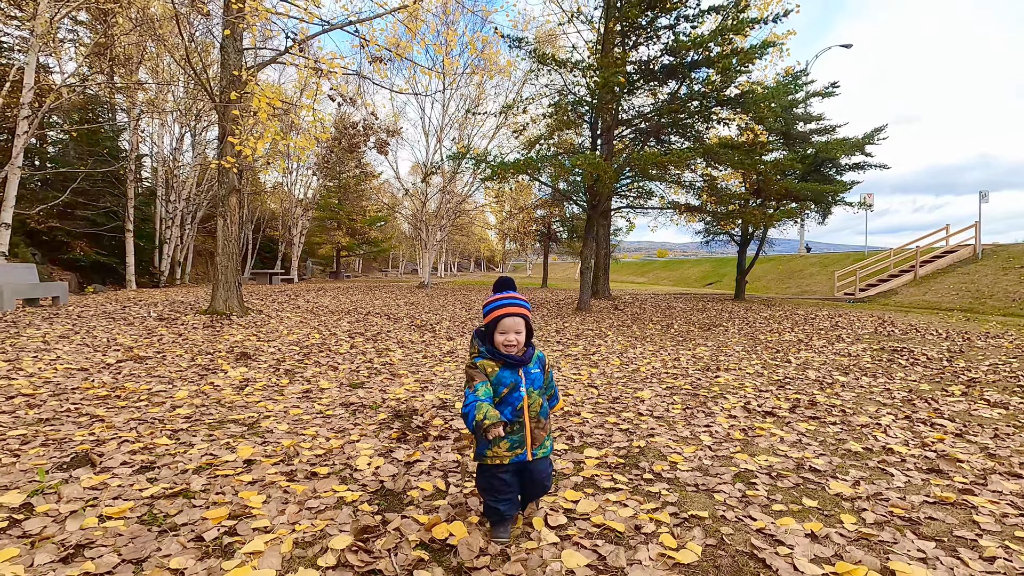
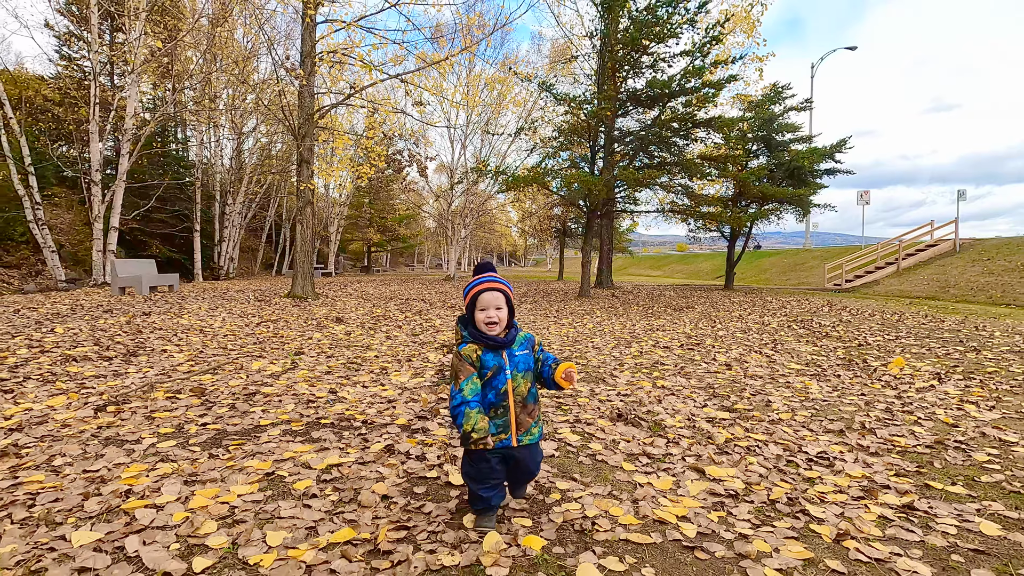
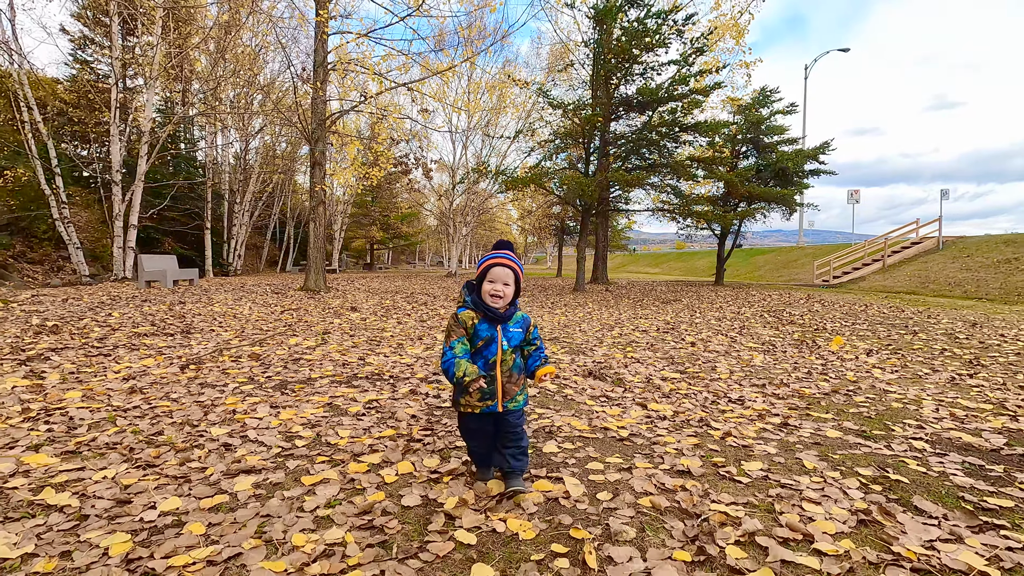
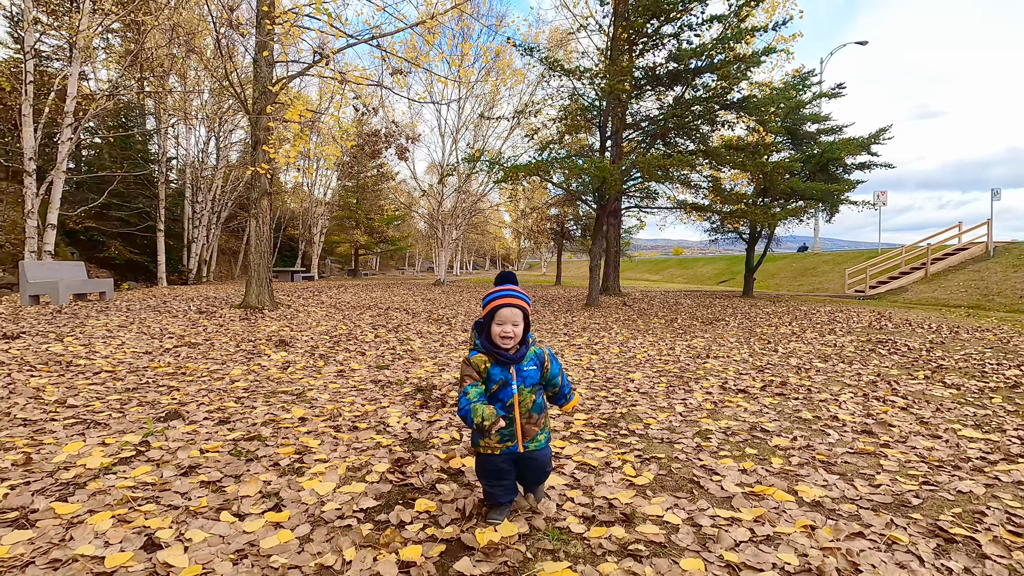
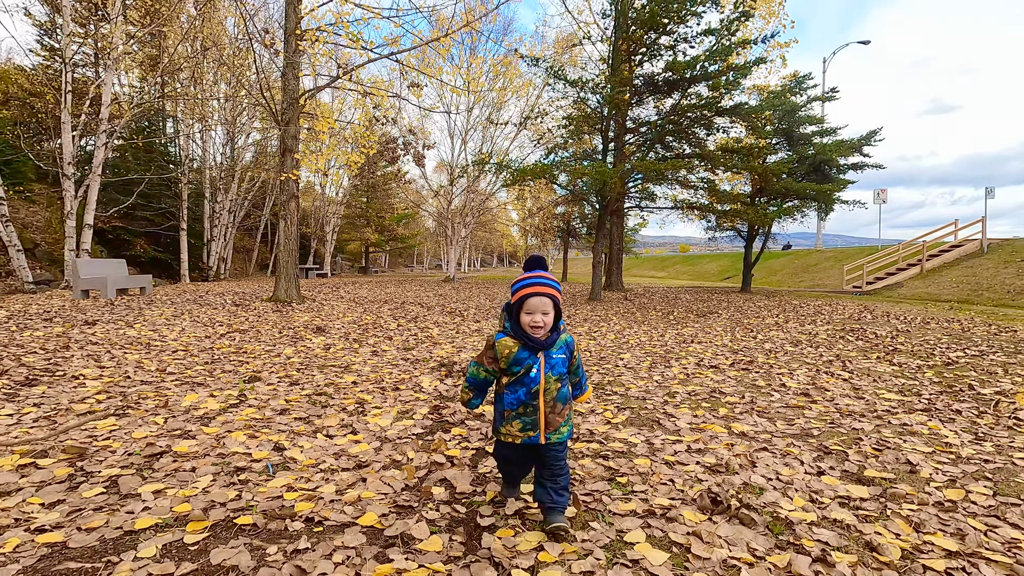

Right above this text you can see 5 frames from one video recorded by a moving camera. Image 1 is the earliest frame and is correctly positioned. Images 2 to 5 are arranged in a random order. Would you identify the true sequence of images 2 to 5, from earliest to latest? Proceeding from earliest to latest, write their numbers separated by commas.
4, 5, 2, 3
